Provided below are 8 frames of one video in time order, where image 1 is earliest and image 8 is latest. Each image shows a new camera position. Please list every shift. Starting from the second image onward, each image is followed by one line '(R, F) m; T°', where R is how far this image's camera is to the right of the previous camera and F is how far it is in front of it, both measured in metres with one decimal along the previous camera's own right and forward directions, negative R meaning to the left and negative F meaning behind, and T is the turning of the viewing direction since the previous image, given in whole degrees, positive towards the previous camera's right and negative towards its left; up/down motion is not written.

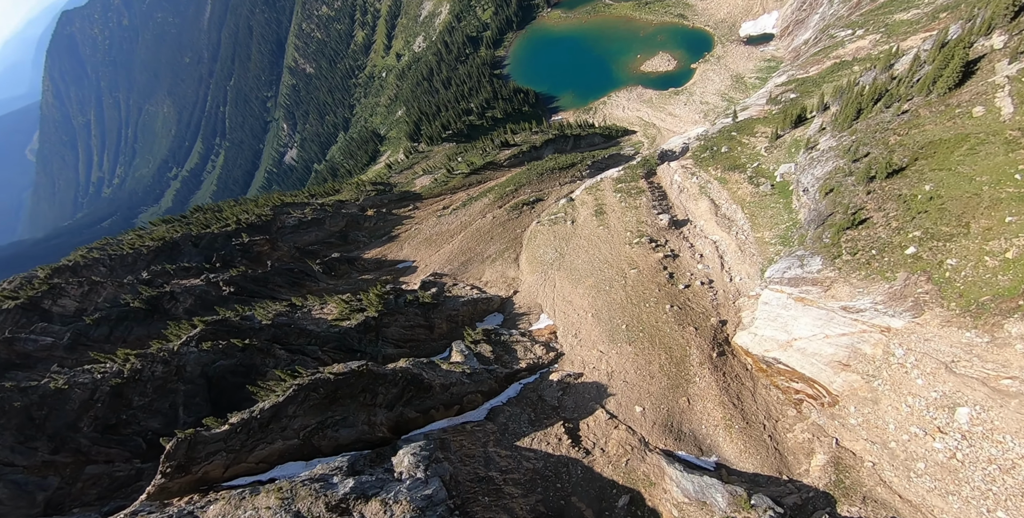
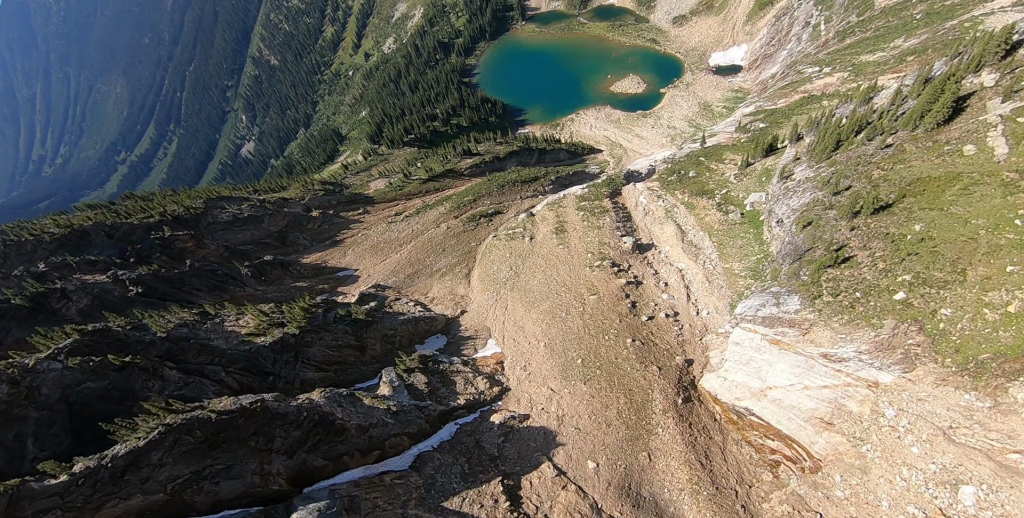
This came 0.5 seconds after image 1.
(+1.4, +5.5) m; +5°
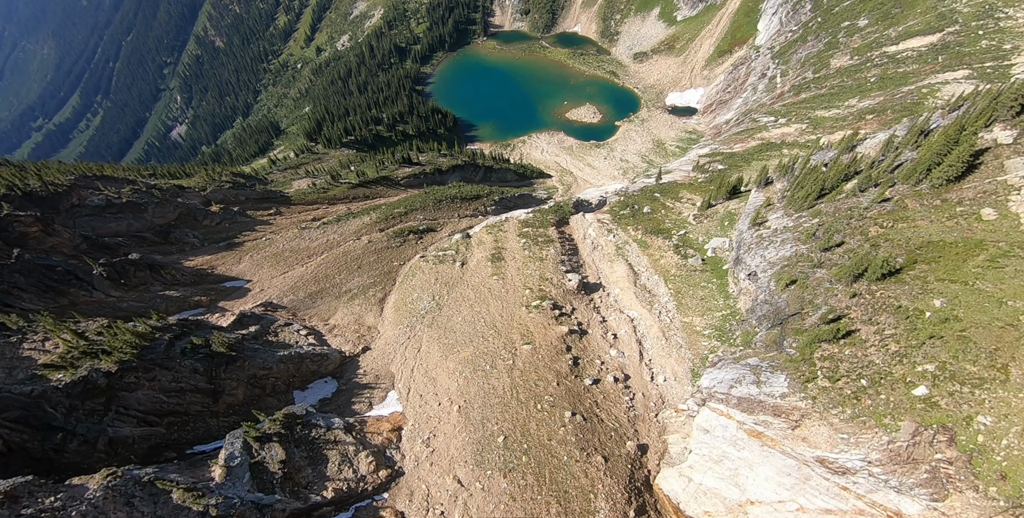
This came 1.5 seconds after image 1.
(+1.9, +8.6) m; +8°
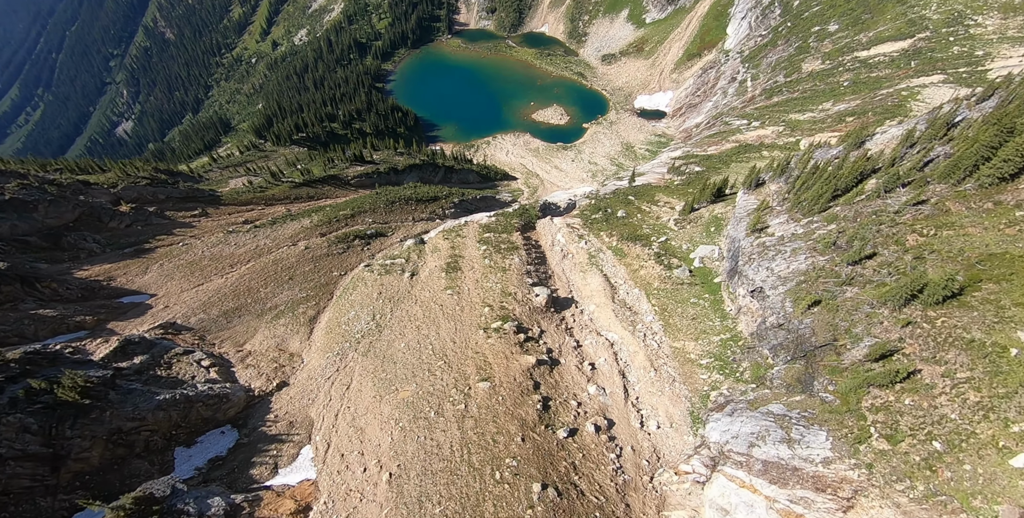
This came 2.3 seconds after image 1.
(+0.9, +6.8) m; +5°
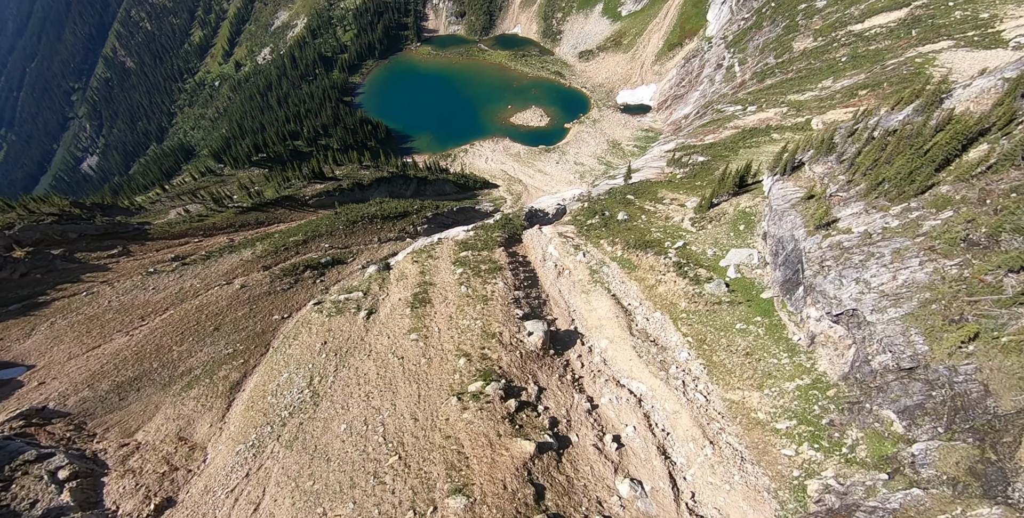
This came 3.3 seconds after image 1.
(+0.7, +8.5) m; +2°
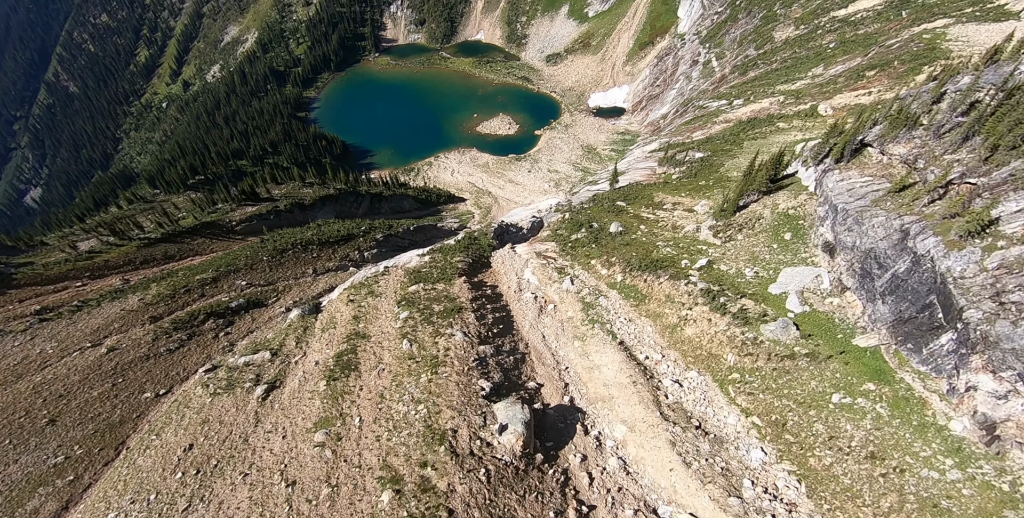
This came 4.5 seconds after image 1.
(+1.0, +9.4) m; +3°
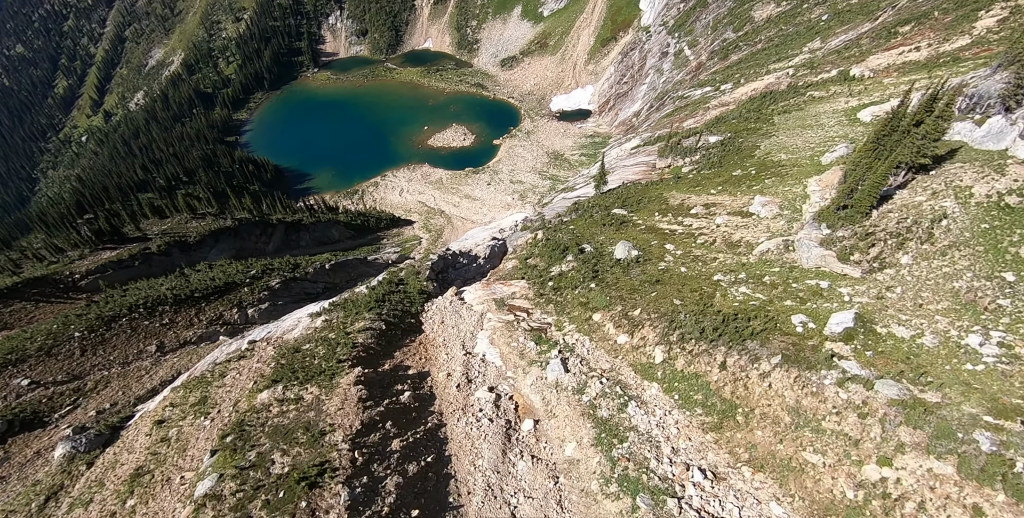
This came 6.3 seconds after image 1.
(+1.5, +13.0) m; +4°
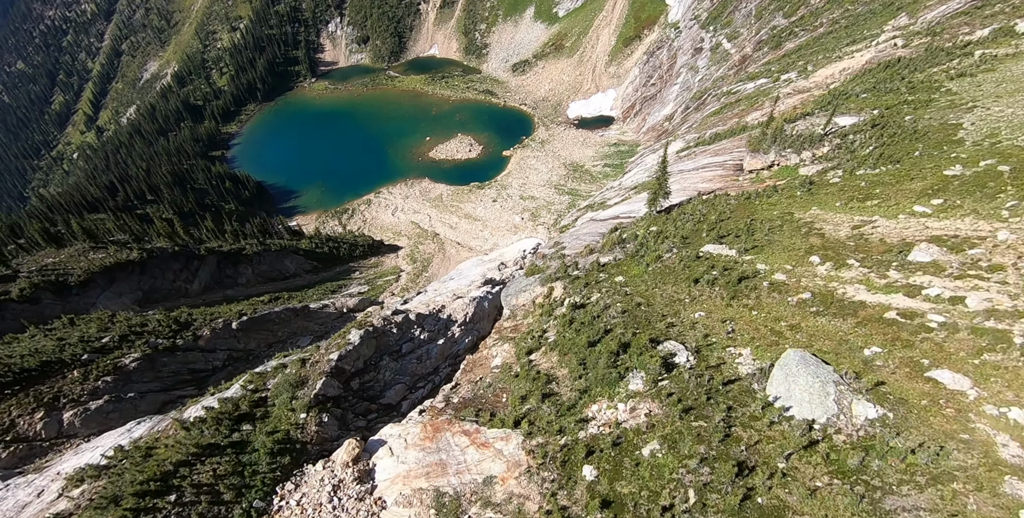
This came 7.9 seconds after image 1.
(+0.8, +11.7) m; -2°
